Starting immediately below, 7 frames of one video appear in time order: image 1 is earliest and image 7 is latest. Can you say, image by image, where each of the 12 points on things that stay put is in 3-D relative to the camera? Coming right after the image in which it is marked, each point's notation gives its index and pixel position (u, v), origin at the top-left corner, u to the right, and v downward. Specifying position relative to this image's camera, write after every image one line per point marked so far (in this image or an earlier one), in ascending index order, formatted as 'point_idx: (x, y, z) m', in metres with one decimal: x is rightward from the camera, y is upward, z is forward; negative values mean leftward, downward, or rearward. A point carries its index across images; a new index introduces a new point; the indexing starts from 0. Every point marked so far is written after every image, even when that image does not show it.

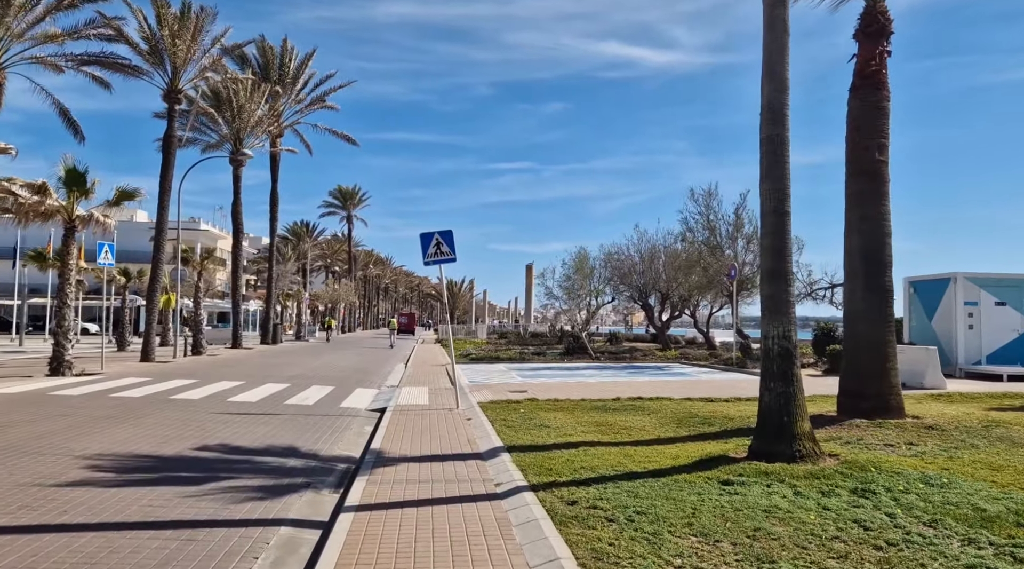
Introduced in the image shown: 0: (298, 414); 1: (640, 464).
0: (-4.2, -2.5, +13.4) m
1: (+1.5, -2.1, +7.8) m
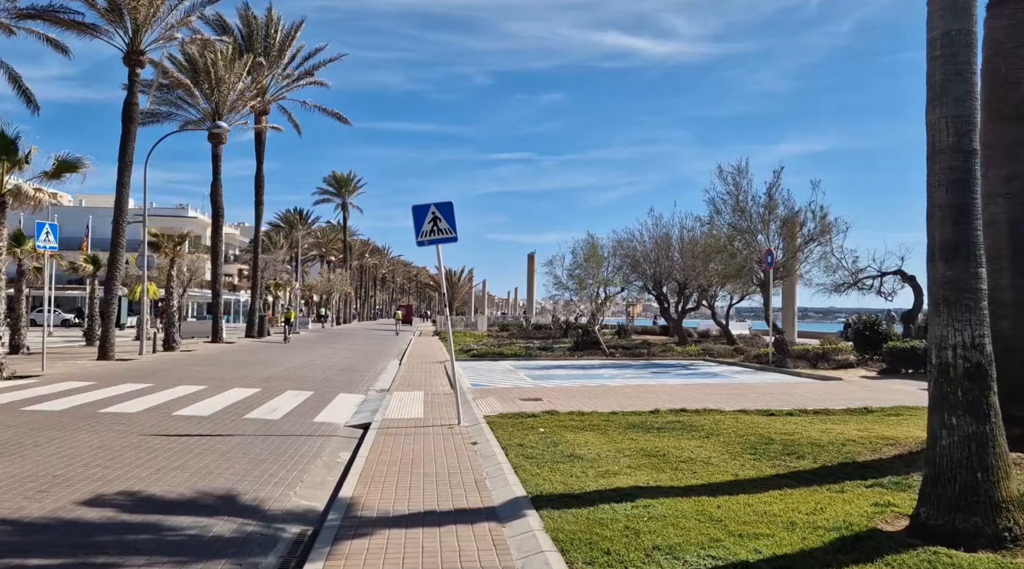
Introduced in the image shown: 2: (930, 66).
0: (-4.0, -2.3, +10.7) m
1: (+1.7, -1.9, +5.1) m
2: (+3.2, +1.7, +5.2) m
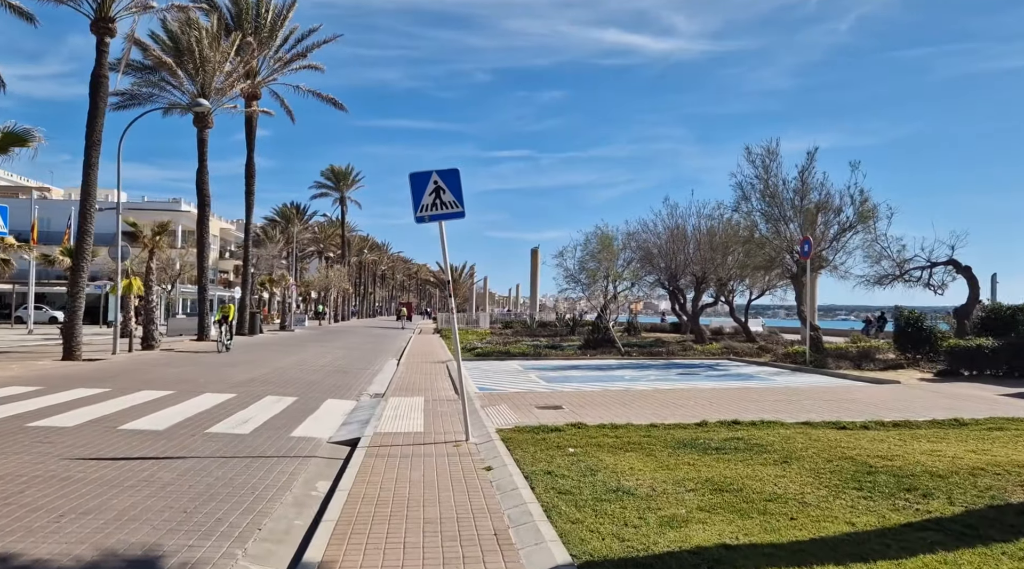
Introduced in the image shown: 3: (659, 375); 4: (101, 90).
0: (-3.7, -2.1, +8.6) m
1: (+2.0, -1.7, +3.0) m
2: (+3.5, +1.8, +3.1) m
3: (+3.9, -2.4, +18.1) m
4: (-11.6, +5.5, +19.2) m
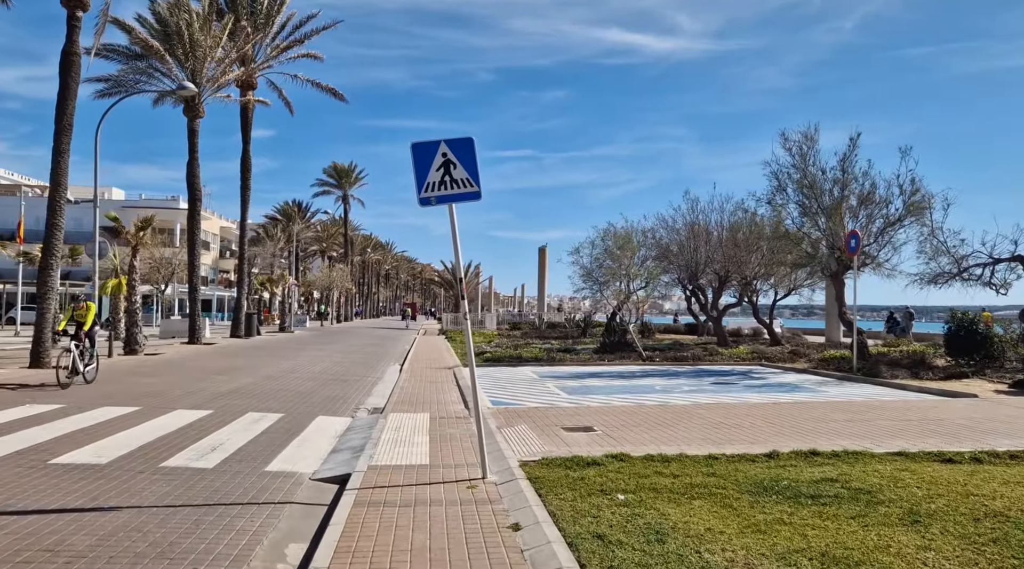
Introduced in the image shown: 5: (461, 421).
0: (-3.4, -2.1, +6.7) m
1: (+2.3, -1.7, +1.1) m
2: (+3.7, +1.9, +1.2) m
3: (+4.3, -2.4, +16.2) m
4: (-11.2, +5.5, +17.4) m
5: (-0.8, -2.3, +11.4) m
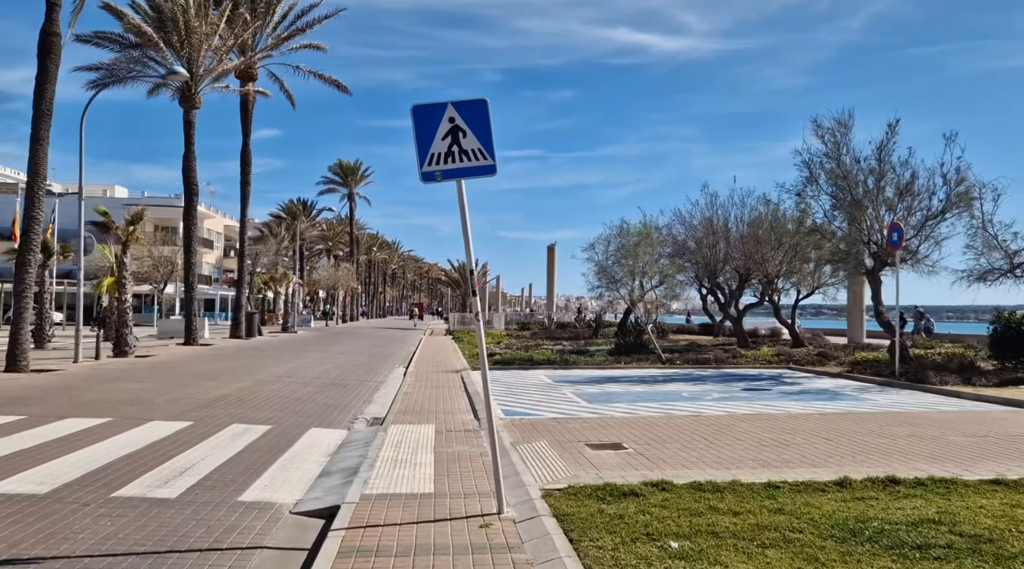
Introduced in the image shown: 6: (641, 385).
0: (-3.2, -2.1, +5.5) m
1: (+2.4, -1.7, -0.2) m
2: (+3.9, +1.9, -0.1) m
3: (+4.5, -2.3, +14.8) m
4: (-10.9, +5.6, +16.2) m
5: (-0.6, -2.2, +10.0) m
6: (+3.1, -2.4, +16.3) m
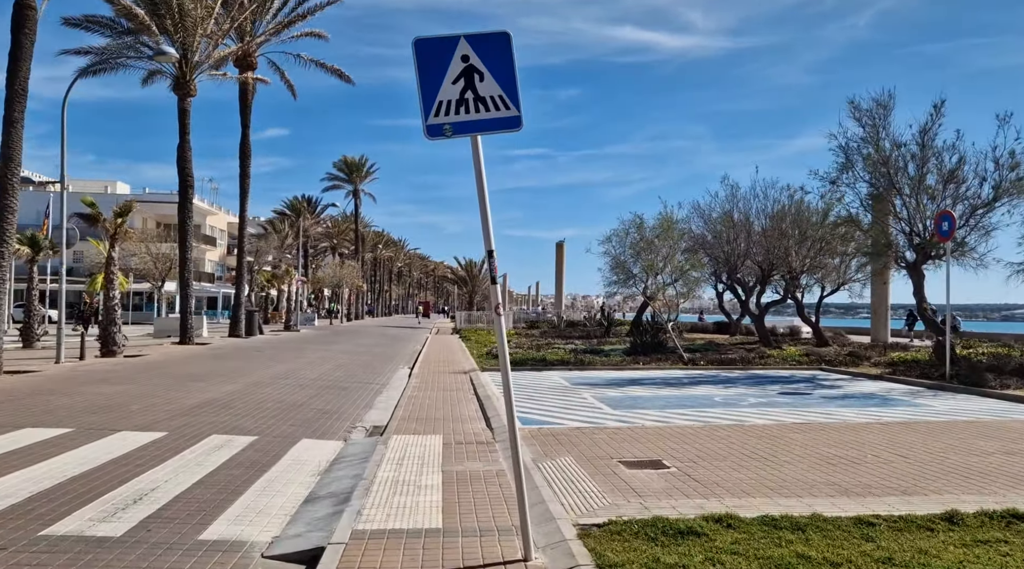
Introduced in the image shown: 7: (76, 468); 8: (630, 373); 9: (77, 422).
0: (-3.0, -1.9, +4.2) m
1: (+2.6, -1.6, -1.6) m
2: (+4.0, +2.0, -1.5) m
3: (+4.8, -2.2, +13.4) m
4: (-10.6, +5.7, +14.9) m
5: (-0.4, -2.1, +8.7) m
6: (+3.4, -2.2, +14.9) m
7: (-4.7, -2.0, +7.4) m
8: (+3.1, -2.3, +18.0) m
9: (-6.2, -2.0, +9.7) m
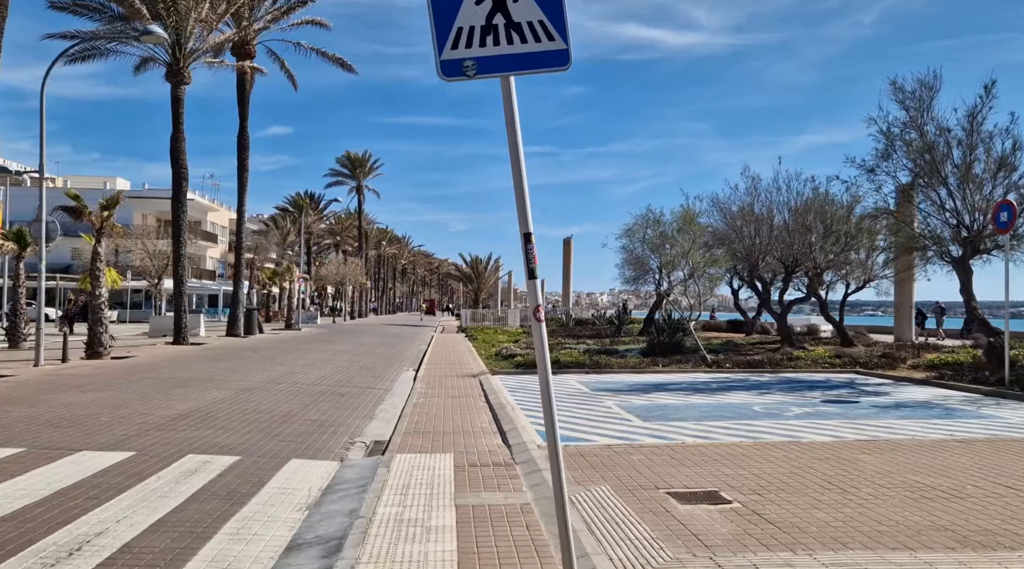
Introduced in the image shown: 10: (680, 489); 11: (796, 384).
0: (-2.8, -1.9, +2.9) m
1: (+2.8, -1.6, -2.9) m
2: (+4.2, +2.0, -2.8) m
3: (+5.1, -2.1, +12.1) m
4: (-10.3, +5.8, +13.7) m
5: (-0.1, -2.1, +7.5) m
6: (+3.7, -2.2, +13.6) m
7: (-4.4, -1.9, +6.1) m
8: (+3.4, -2.2, +16.7) m
9: (-5.9, -1.9, +8.4) m
10: (+1.6, -2.0, +6.6) m
11: (+6.3, -2.2, +15.2) m
